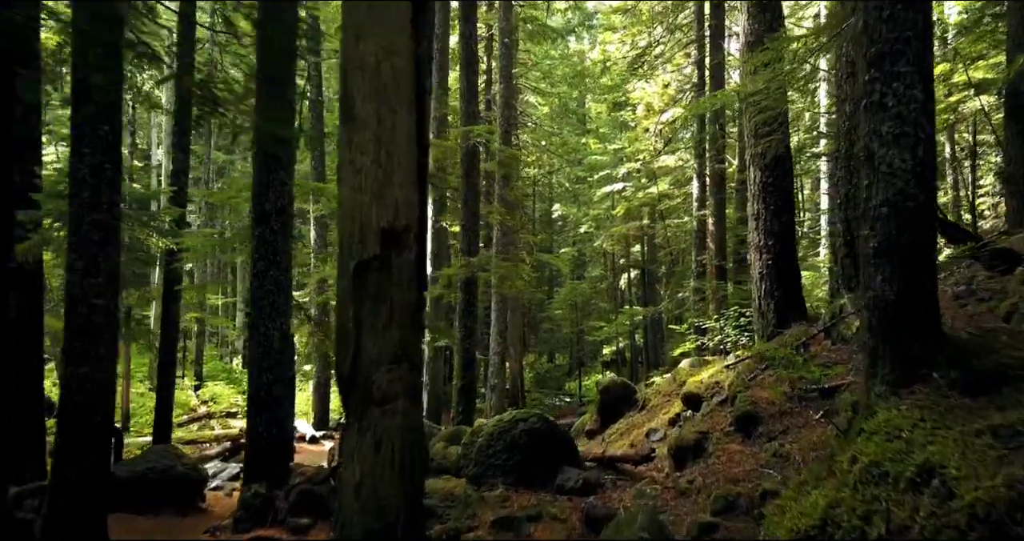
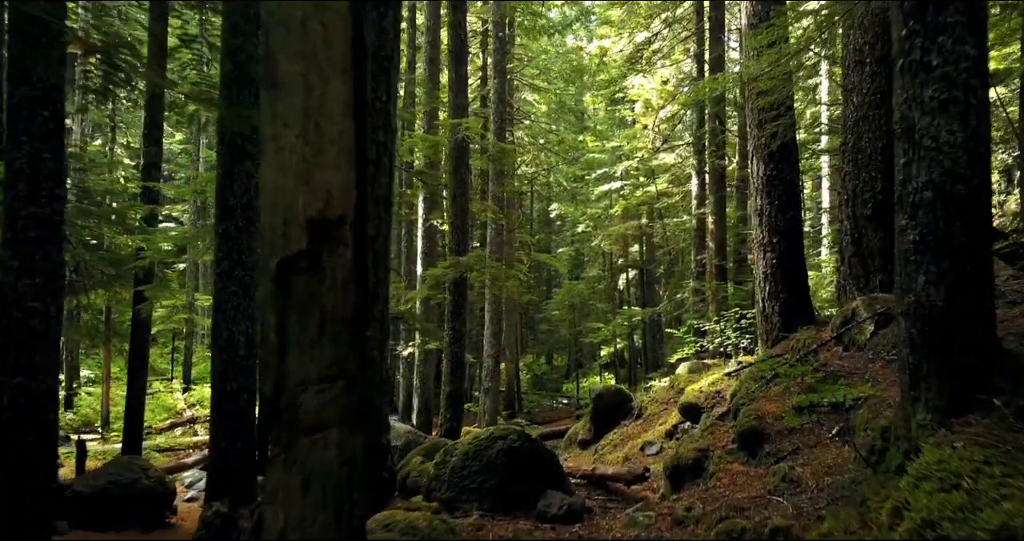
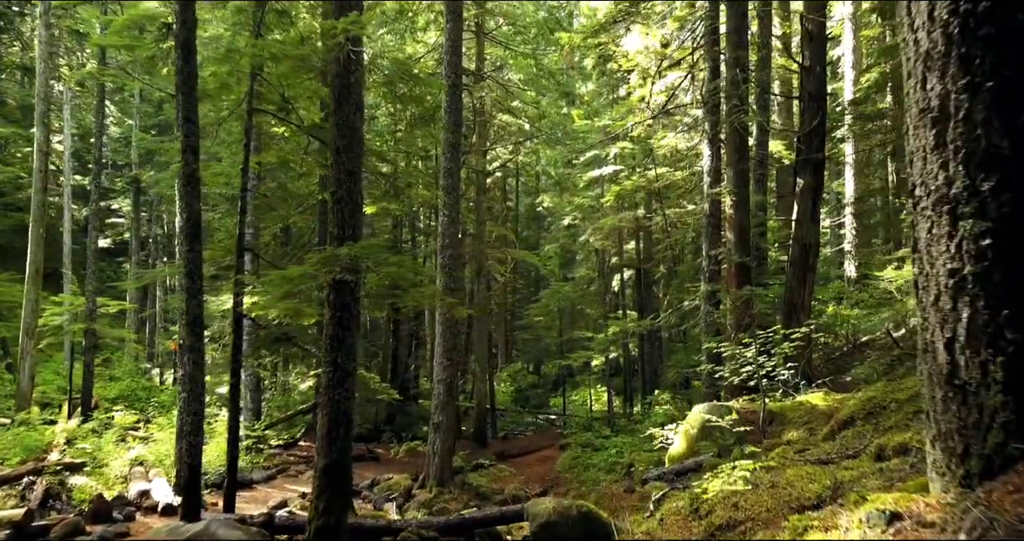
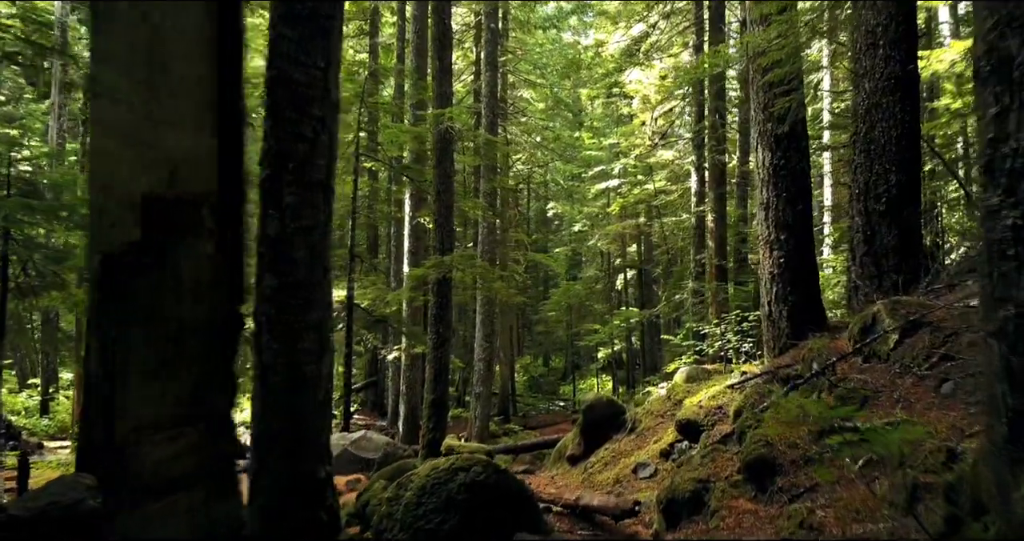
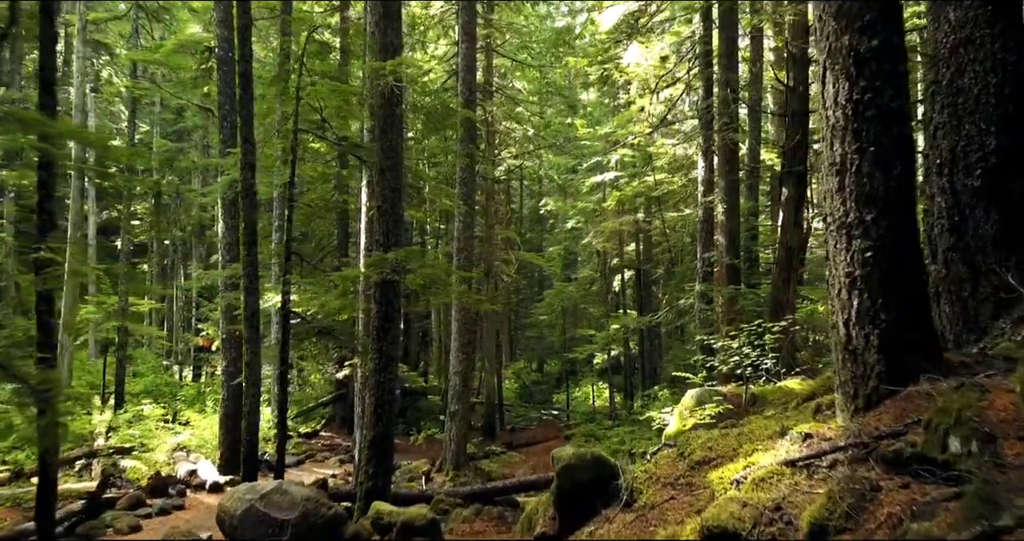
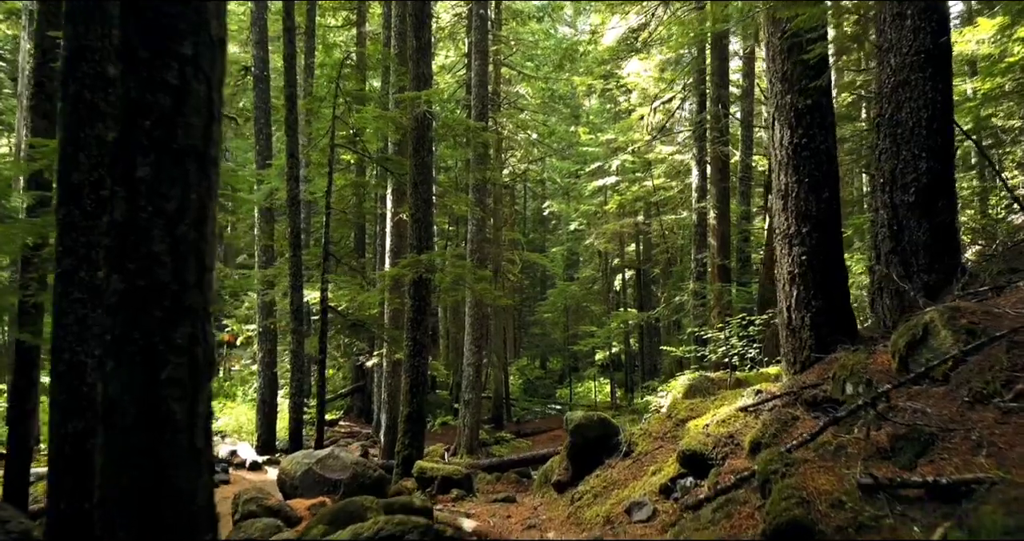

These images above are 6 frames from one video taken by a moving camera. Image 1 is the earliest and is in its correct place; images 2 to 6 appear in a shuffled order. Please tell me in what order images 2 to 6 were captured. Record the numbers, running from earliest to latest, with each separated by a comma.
2, 4, 6, 5, 3
